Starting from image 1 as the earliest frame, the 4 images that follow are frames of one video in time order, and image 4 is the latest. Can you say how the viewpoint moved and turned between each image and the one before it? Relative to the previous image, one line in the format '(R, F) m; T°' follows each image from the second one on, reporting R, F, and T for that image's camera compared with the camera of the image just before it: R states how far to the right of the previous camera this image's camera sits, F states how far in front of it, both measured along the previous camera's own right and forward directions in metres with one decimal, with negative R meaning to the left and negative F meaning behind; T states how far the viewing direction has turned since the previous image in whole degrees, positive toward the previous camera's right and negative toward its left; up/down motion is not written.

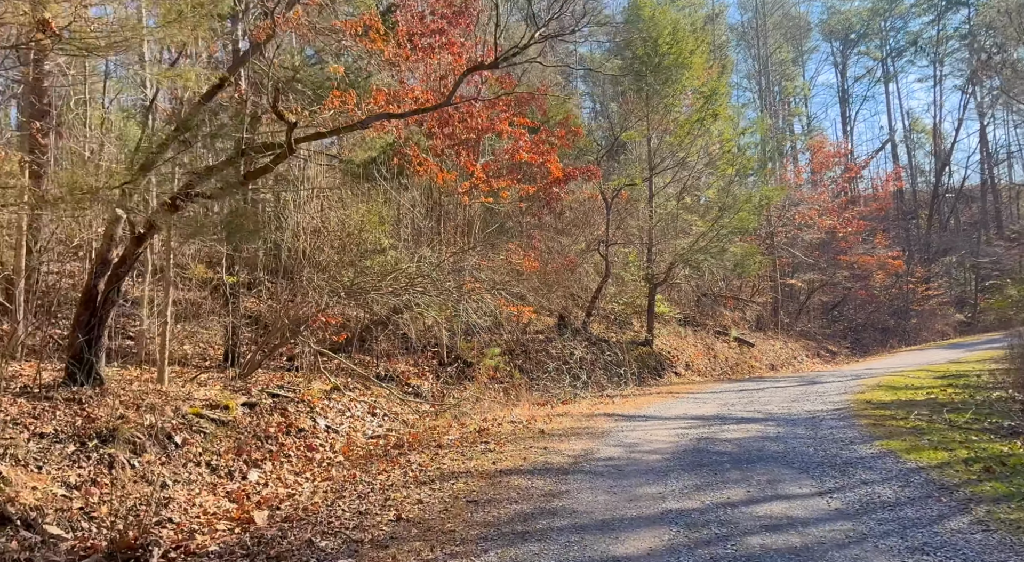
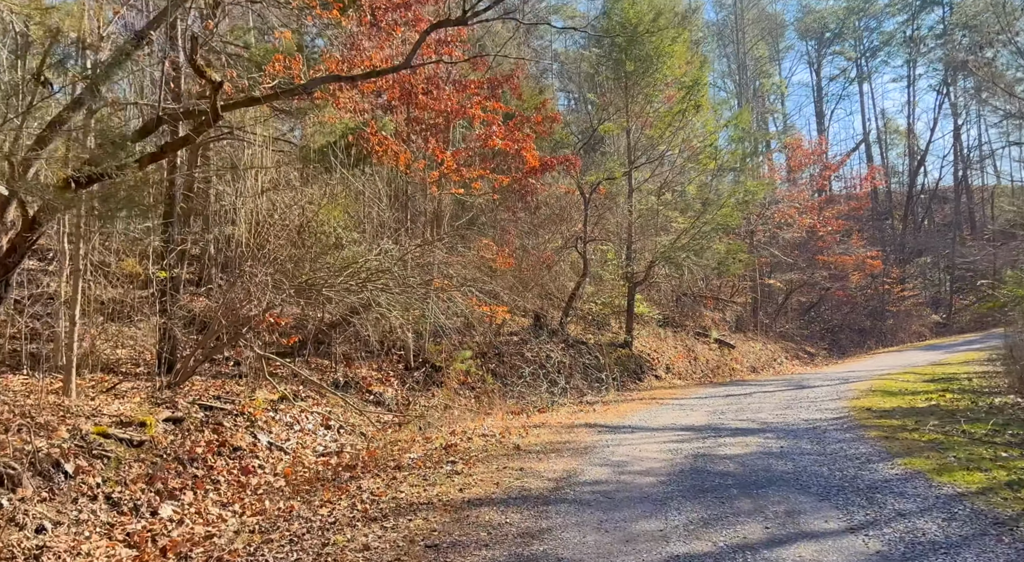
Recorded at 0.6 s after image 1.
(0.0, +1.4) m; +2°
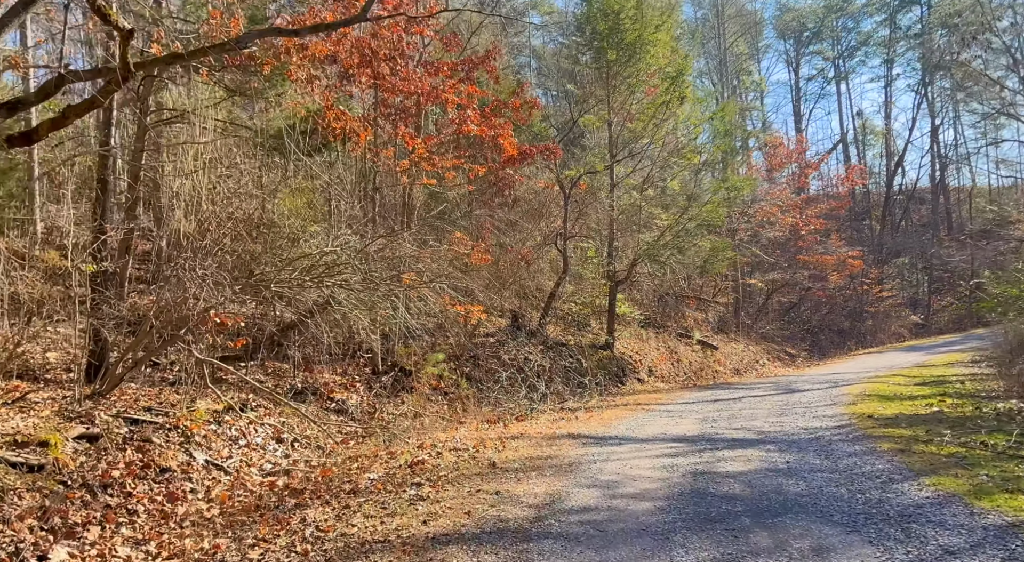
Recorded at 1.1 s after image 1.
(0.0, +1.2) m; +1°
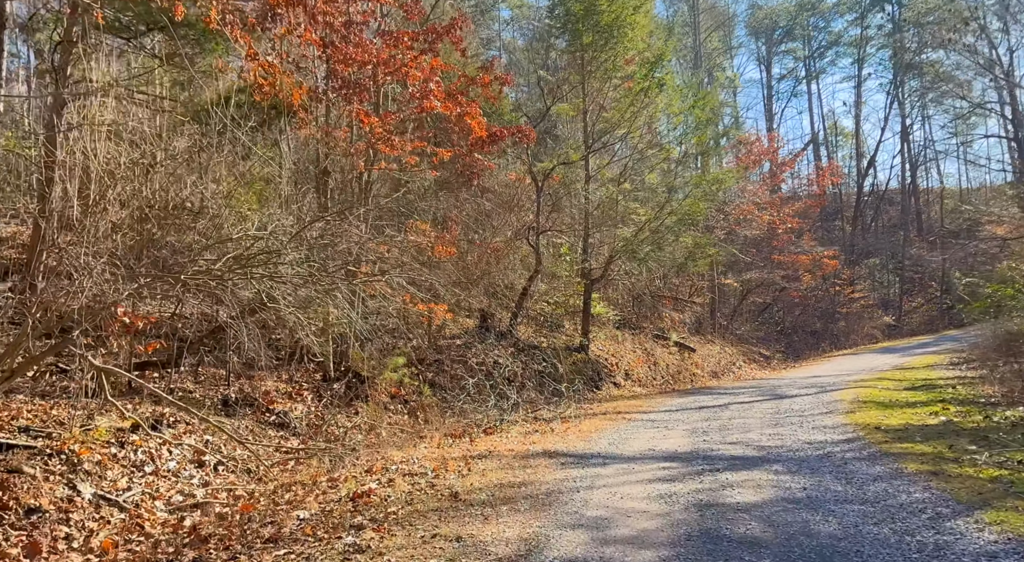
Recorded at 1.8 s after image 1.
(0.0, +1.6) m; +2°
